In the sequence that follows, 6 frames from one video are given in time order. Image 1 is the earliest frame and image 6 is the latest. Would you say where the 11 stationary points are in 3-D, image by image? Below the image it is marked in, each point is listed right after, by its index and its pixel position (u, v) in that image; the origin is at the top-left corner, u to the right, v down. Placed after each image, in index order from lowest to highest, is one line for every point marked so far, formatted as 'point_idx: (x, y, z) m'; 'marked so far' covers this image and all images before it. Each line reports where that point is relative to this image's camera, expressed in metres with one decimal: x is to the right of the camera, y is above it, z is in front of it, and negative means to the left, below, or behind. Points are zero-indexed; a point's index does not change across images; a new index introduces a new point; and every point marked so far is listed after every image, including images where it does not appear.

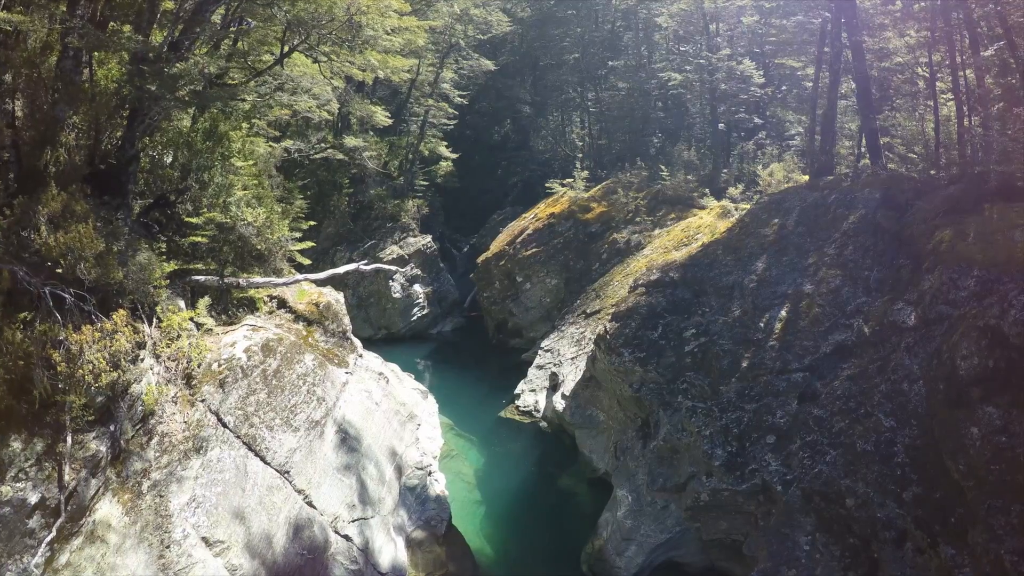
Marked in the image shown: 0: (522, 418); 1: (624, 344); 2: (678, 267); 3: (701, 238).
0: (+0.2, -2.6, +15.8) m
1: (+1.7, -0.9, +12.0) m
2: (+2.8, +0.3, +13.2) m
3: (+4.0, +1.1, +17.1) m
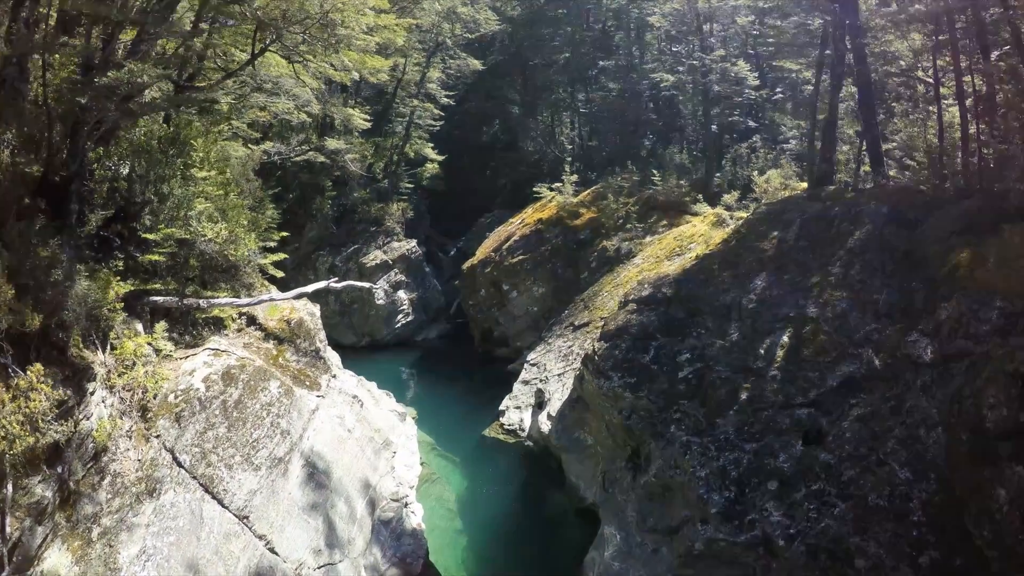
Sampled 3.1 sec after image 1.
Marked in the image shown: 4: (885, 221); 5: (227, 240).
0: (-0.1, -2.8, +15.1) m
1: (+1.4, -1.2, +11.3) m
2: (+2.6, +0.1, +12.5) m
3: (+3.7, +0.8, +16.4) m
4: (+5.2, +0.9, +11.1) m
5: (-3.9, +0.6, +10.8) m
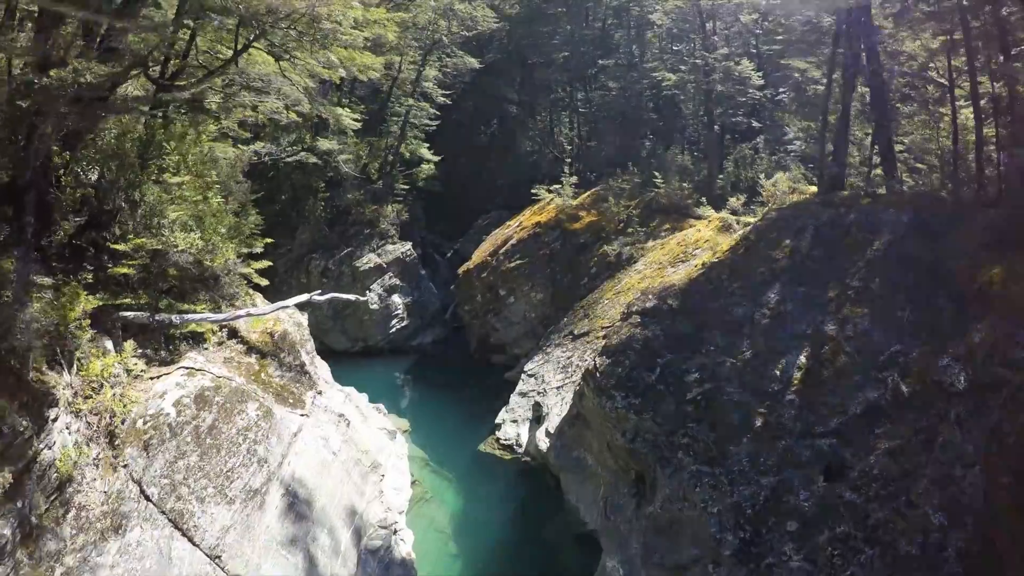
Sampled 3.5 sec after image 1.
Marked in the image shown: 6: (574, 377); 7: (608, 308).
0: (-0.1, -3.0, +14.4) m
1: (+1.4, -1.3, +10.6) m
2: (+2.5, -0.1, +11.9) m
3: (+3.7, +0.7, +15.8) m
4: (+5.1, +0.7, +10.4) m
5: (-4.0, +0.5, +10.1) m
6: (+1.1, -1.6, +13.9) m
7: (+2.0, -0.4, +16.2) m
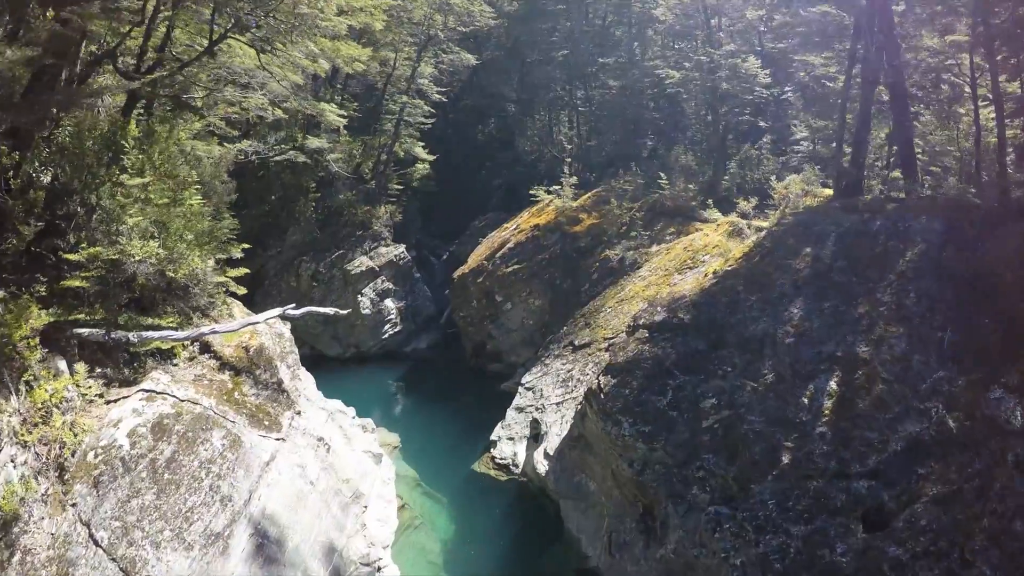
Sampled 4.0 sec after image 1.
0: (-0.2, -3.2, +13.5) m
1: (+1.3, -1.5, +9.7) m
2: (+2.5, -0.3, +11.0) m
3: (+3.6, +0.5, +14.9) m
4: (+5.1, +0.6, +9.5) m
5: (-4.0, +0.3, +9.2) m
6: (+1.0, -1.7, +13.0) m
7: (+1.9, -0.6, +15.3) m
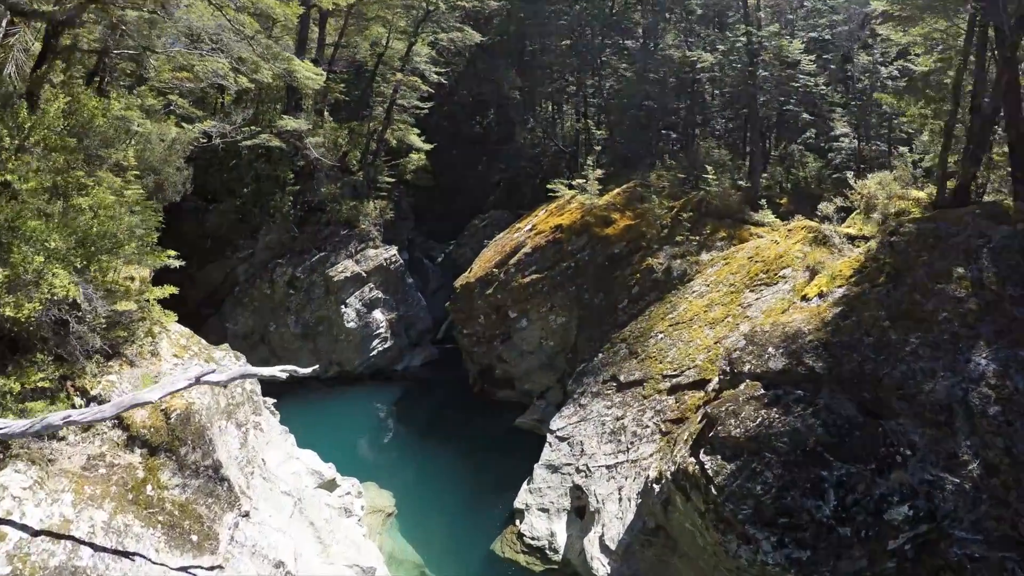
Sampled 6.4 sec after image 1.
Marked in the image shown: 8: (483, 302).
0: (+0.2, -3.5, +10.1) m
1: (+1.9, -1.8, +6.4) m
2: (+3.0, -0.6, +7.7) m
3: (+4.1, +0.2, +11.6) m
4: (+5.7, +0.2, +6.2) m
5: (-3.4, +0.1, +5.8) m
6: (+1.5, -2.1, +9.7) m
7: (+2.3, -0.9, +12.0) m
8: (-0.6, -0.3, +17.7) m
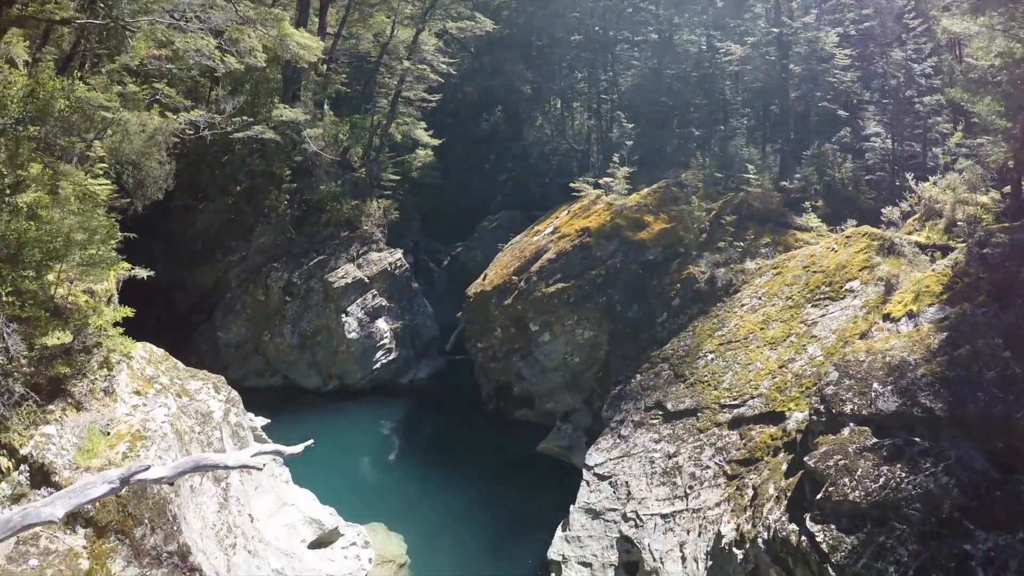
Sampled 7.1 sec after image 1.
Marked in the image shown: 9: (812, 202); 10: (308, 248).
0: (+0.6, -3.6, +8.5) m
1: (+2.3, -2.0, +4.8) m
2: (+3.4, -0.8, +6.1) m
3: (+4.5, 0.0, +10.0) m
4: (+6.1, 0.0, +4.7) m
5: (-3.0, -0.1, +4.2) m
6: (+1.9, -2.2, +8.1) m
7: (+2.8, -1.1, +10.4) m
8: (-0.3, -0.5, +16.1) m
9: (+7.1, +2.1, +18.2) m
10: (-5.0, +1.0, +19.6) m
